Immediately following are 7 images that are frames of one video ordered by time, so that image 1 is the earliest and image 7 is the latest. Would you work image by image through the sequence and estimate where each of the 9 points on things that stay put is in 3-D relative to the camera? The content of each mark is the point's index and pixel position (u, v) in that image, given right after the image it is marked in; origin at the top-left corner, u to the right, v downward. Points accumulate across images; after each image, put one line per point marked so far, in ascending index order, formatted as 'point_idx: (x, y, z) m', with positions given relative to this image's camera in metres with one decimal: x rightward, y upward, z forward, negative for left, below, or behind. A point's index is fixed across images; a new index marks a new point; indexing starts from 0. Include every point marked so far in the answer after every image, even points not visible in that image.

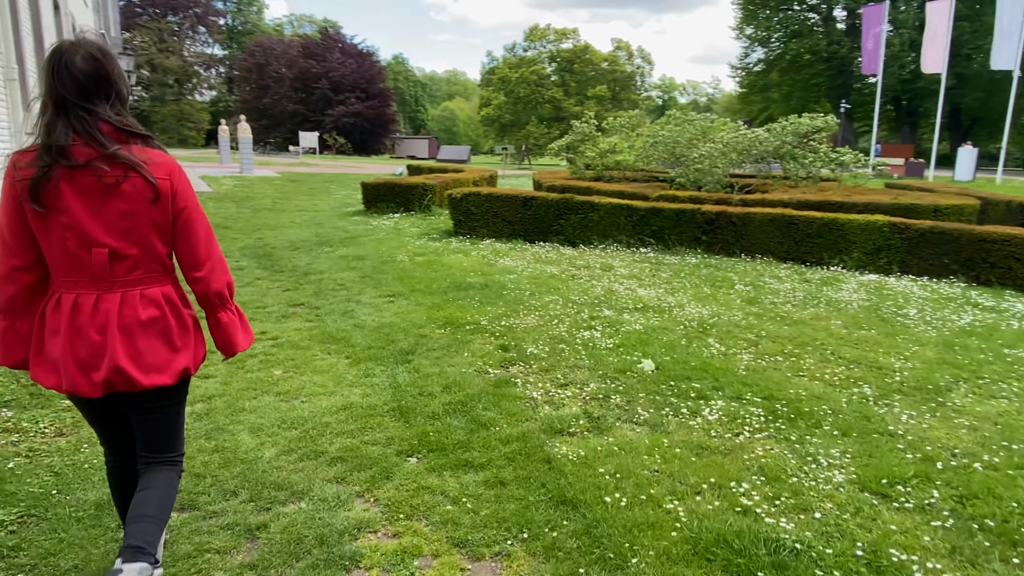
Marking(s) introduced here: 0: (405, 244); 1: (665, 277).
0: (-1.3, +0.6, +8.8) m
1: (+1.6, +0.1, +7.2) m
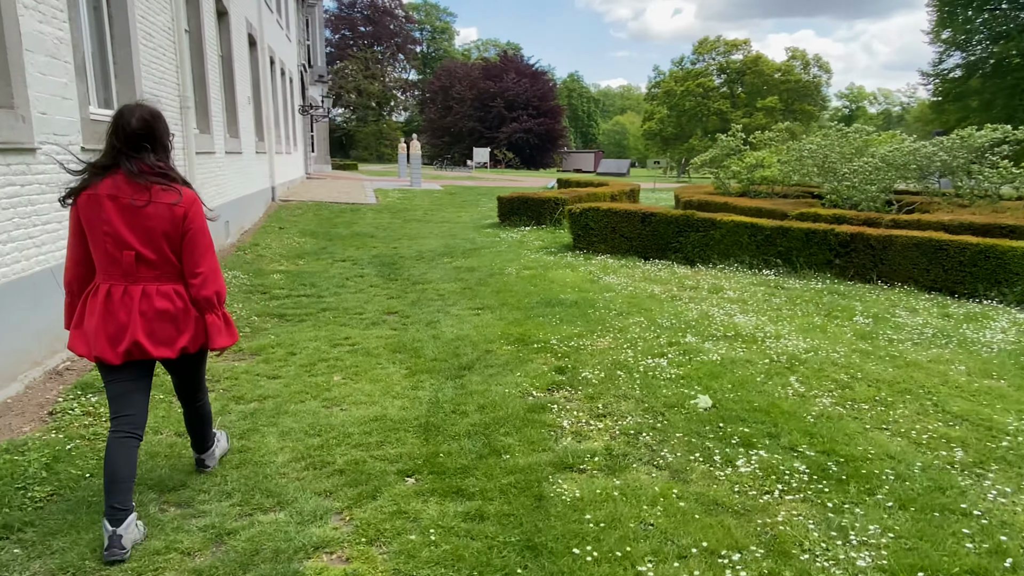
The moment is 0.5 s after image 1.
0: (+0.1, +0.4, +8.8) m
1: (+2.5, -0.1, +6.6) m
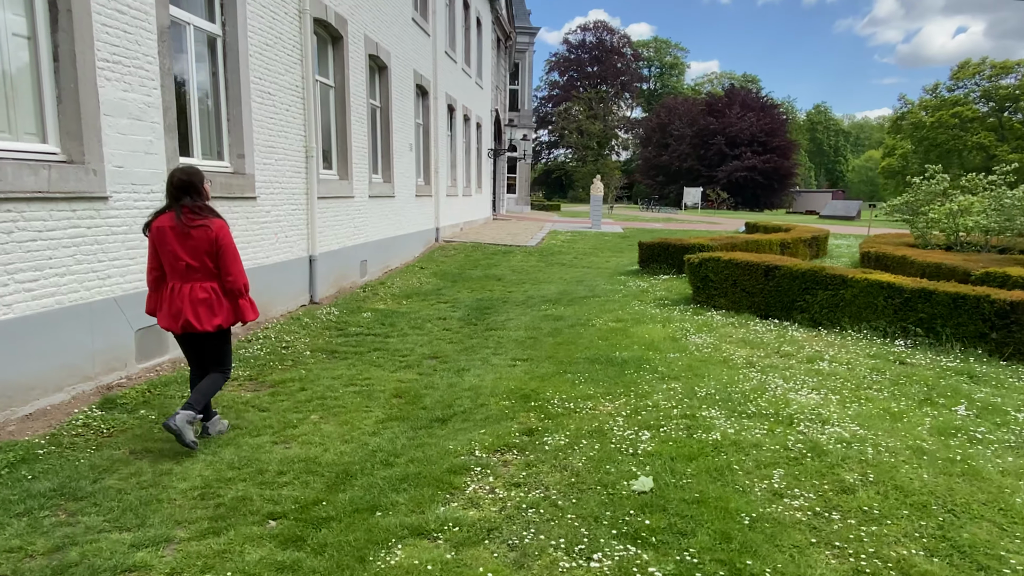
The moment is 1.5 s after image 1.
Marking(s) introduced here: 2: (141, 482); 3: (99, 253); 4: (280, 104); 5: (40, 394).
0: (+1.3, -0.2, +8.6) m
1: (+2.8, -0.7, +5.6) m
2: (-1.8, -1.0, +3.5) m
3: (-3.0, +0.3, +5.1) m
4: (-2.4, +2.0, +7.7) m
5: (-3.0, -0.7, +4.5) m
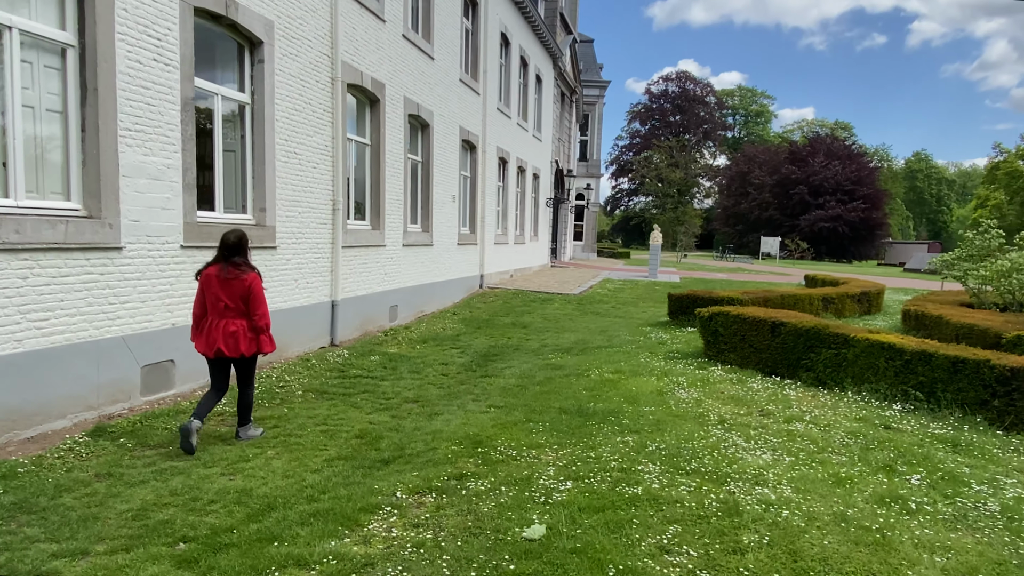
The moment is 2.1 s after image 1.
0: (+1.4, -0.9, +8.6) m
1: (+2.5, -1.2, +5.5) m
2: (-2.3, -1.2, +4.0) m
3: (-3.2, -0.1, +5.7) m
4: (-2.4, +1.5, +8.3) m
5: (-3.4, -0.9, +5.1) m
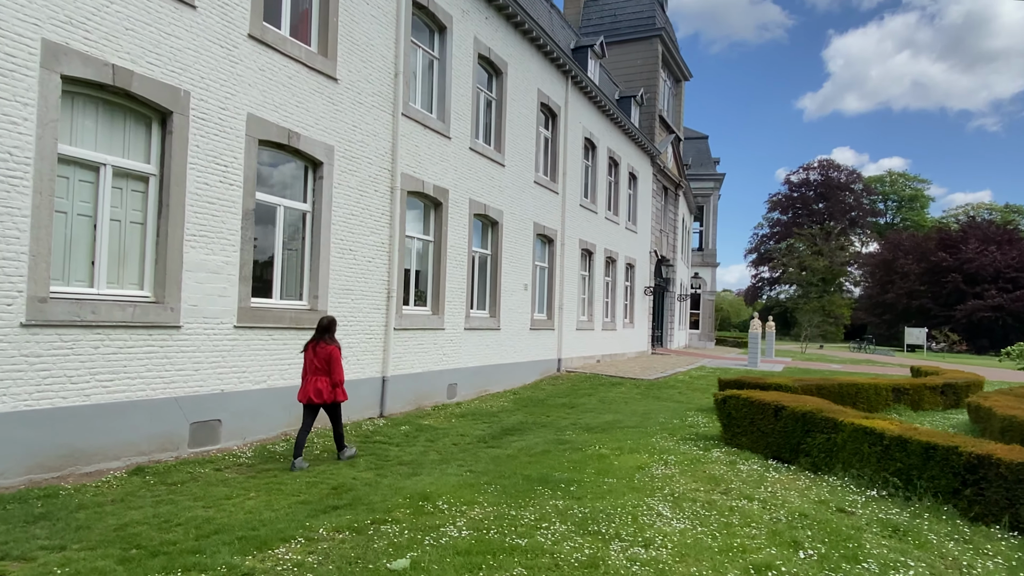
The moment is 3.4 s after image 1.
0: (+1.7, -1.9, +8.9) m
1: (+2.1, -1.8, +5.6) m
2: (-3.0, -1.7, +5.2) m
3: (-3.5, -0.8, +7.2) m
4: (-2.1, +0.4, +9.8) m
5: (-3.8, -1.6, +6.5) m
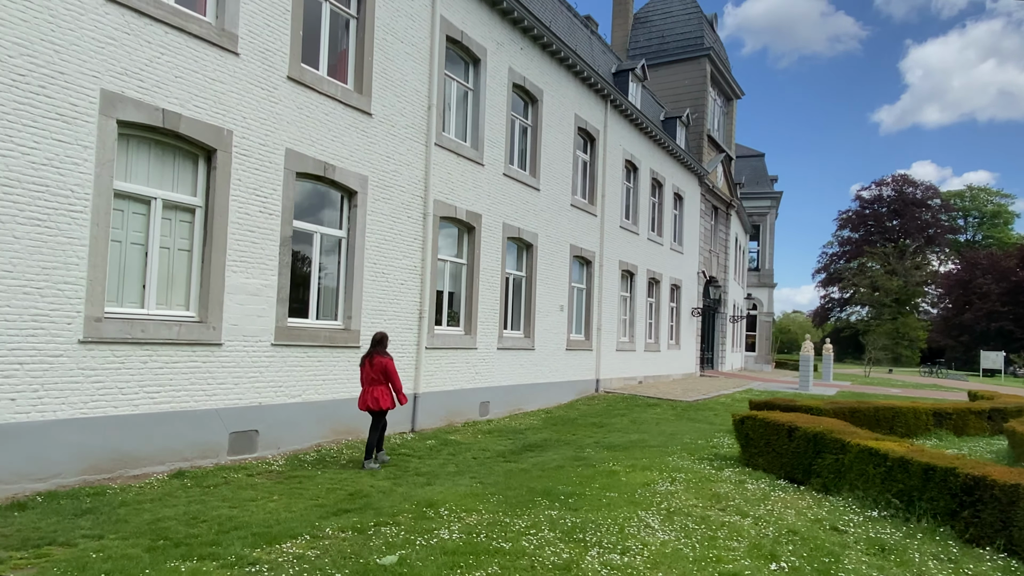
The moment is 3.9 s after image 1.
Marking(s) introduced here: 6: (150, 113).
0: (+1.9, -2.2, +9.1) m
1: (+2.0, -2.0, +5.8) m
2: (-3.1, -1.8, +5.8) m
3: (-3.4, -1.0, +7.9) m
4: (-1.7, +0.1, +10.3) m
5: (-3.7, -1.8, +7.2) m
6: (-3.7, +1.8, +7.3) m
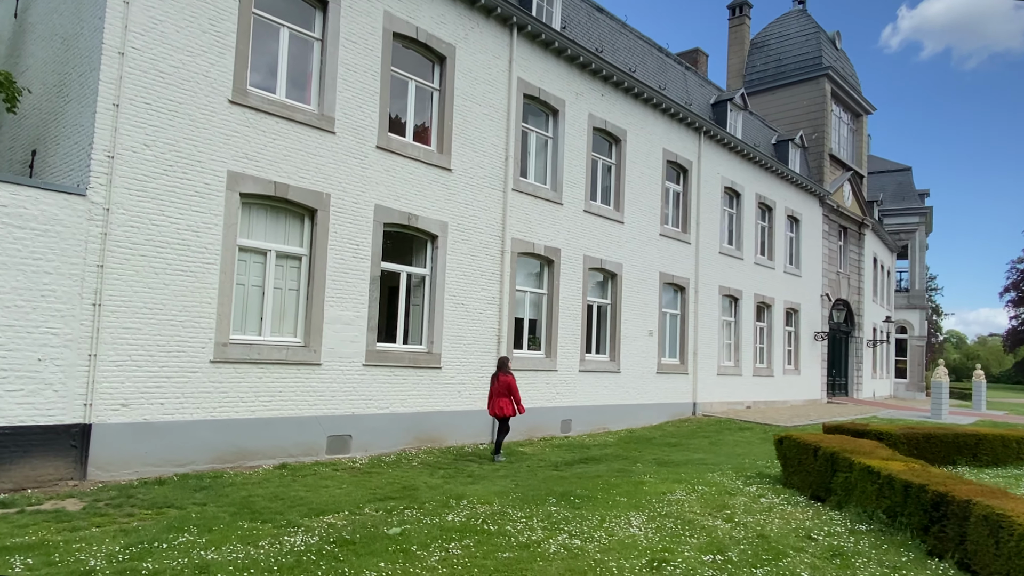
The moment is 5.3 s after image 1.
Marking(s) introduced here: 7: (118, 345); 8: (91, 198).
0: (+2.6, -2.5, +9.8) m
1: (+1.9, -2.3, +6.5) m
2: (-3.0, -2.2, +7.7) m
3: (-2.8, -1.5, +9.9) m
4: (-0.6, -0.4, +11.9) m
5: (-3.3, -2.2, +9.3) m
6: (-3.3, +1.4, +9.4) m
7: (-4.5, -0.7, +8.1) m
8: (-4.7, +1.0, +8.0) m
